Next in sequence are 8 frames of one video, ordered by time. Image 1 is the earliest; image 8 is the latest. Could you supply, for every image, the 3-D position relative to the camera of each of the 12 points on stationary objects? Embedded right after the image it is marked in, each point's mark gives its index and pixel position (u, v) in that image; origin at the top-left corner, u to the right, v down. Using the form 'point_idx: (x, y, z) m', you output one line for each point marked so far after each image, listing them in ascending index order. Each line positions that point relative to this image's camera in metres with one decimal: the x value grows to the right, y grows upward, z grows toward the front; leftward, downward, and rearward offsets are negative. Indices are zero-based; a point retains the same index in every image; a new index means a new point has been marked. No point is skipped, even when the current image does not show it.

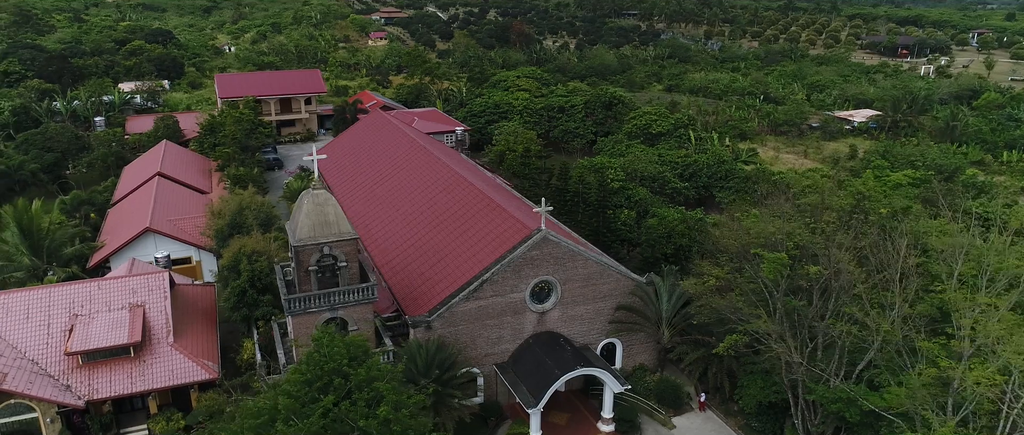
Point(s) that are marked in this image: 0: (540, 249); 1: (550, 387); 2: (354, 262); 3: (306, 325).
0: (+0.8, -0.8, +18.9) m
1: (+0.9, -4.2, +17.9) m
2: (-3.9, -1.1, +17.7) m
3: (-5.1, -2.6, +17.5) m
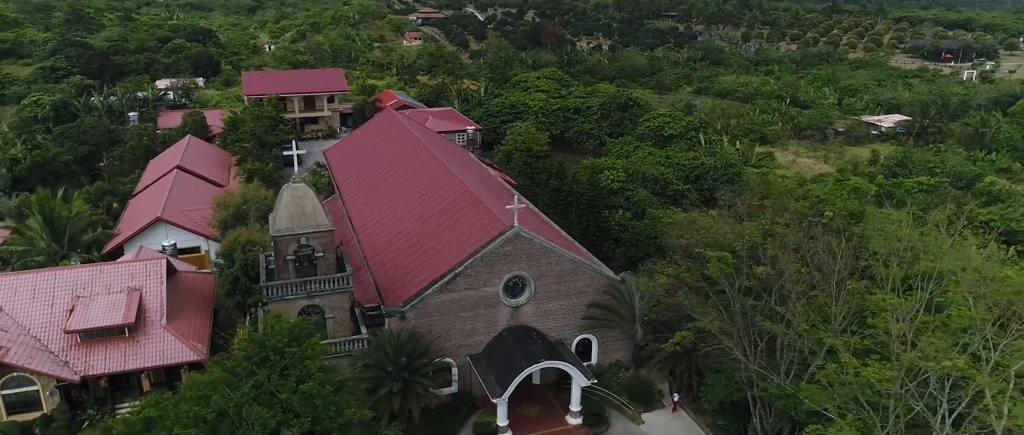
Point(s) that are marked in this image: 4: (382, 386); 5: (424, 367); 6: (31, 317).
0: (0.0, -0.7, +19.6) m
1: (+0.1, -4.1, +18.5) m
2: (-4.7, -0.9, +18.6) m
3: (-5.9, -2.4, +18.4) m
4: (-3.2, -4.2, +17.9) m
5: (-2.3, -3.9, +18.5) m
6: (-13.0, -2.7, +19.4) m
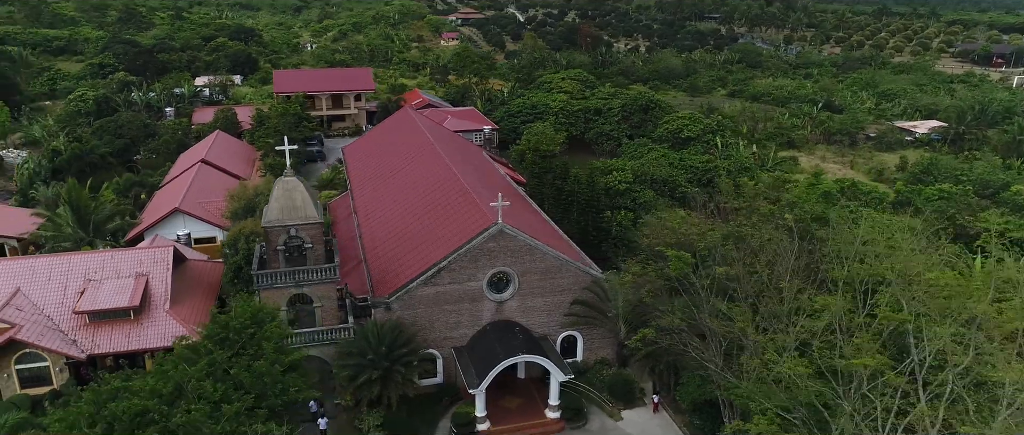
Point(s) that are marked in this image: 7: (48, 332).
0: (-0.4, -0.7, +20.1) m
1: (-0.5, -4.0, +19.0) m
2: (-5.2, -0.7, +19.4) m
3: (-6.5, -2.2, +19.3) m
4: (-3.9, -4.1, +18.7) m
5: (-2.8, -3.7, +19.2) m
6: (-13.5, -2.4, +20.7) m
7: (-12.9, -3.2, +19.9) m
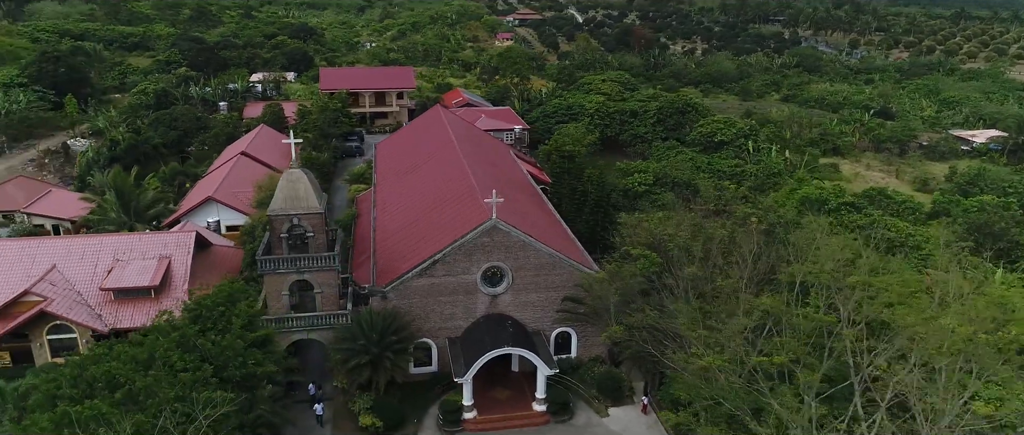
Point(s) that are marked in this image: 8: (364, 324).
0: (-0.6, -0.6, +20.7) m
1: (-0.9, -3.9, +19.7) m
2: (-5.5, -0.5, +20.5) m
3: (-6.8, -1.9, +20.5) m
4: (-4.3, -3.8, +19.6) m
5: (-3.2, -3.6, +20.0) m
6: (-13.7, -1.8, +22.4) m
7: (-13.2, -2.7, +21.6) m
8: (-4.1, -3.0, +19.8) m
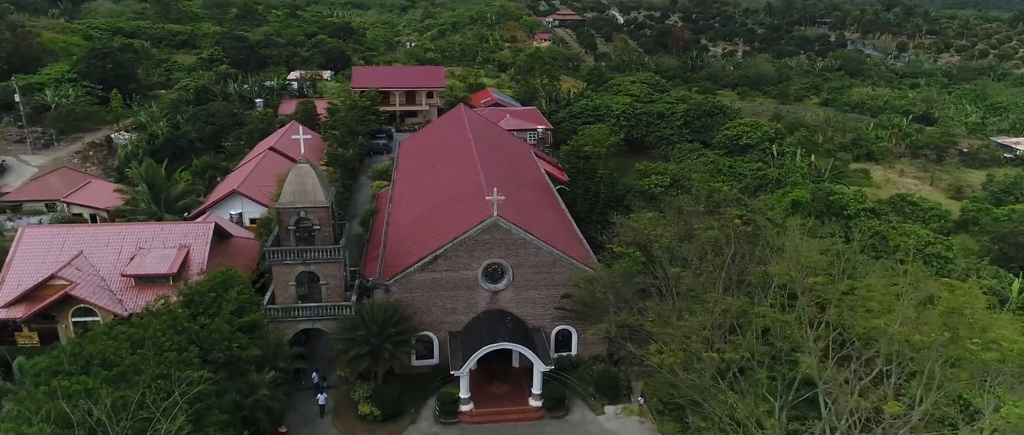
0: (-0.6, -0.5, +21.1) m
1: (-1.0, -3.8, +20.1) m
2: (-5.5, -0.3, +21.1) m
3: (-6.8, -1.7, +21.2) m
4: (-4.4, -3.7, +20.2) m
5: (-3.3, -3.4, +20.6) m
6: (-13.6, -1.5, +23.6) m
7: (-13.1, -2.3, +22.7) m
8: (-4.2, -2.8, +20.4) m
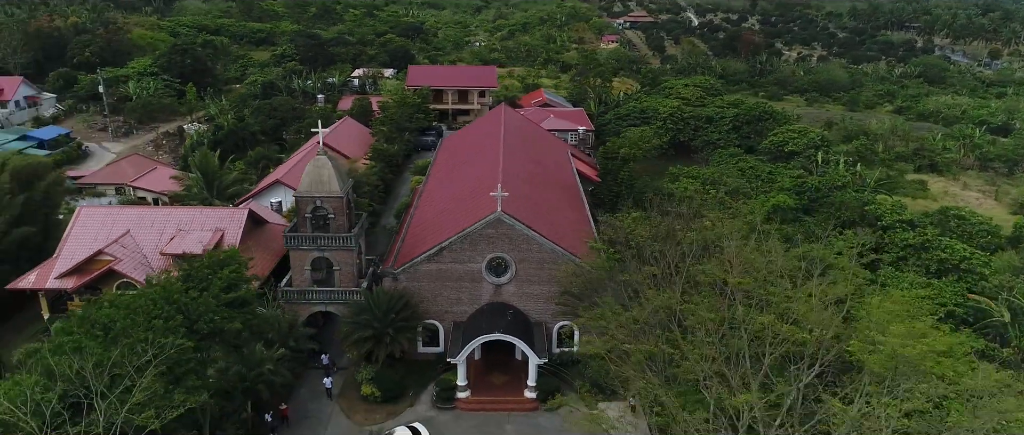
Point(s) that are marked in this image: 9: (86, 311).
0: (-0.5, -0.3, +21.8) m
1: (-1.2, -3.7, +20.9) m
2: (-5.3, +0.1, +22.4) m
3: (-6.7, -1.3, +22.6) m
4: (-4.5, -3.4, +21.3) m
5: (-3.4, -3.2, +21.6) m
6: (-13.2, -0.8, +25.6) m
7: (-12.9, -1.7, +24.7) m
8: (-4.2, -2.5, +21.5) m
9: (-8.7, -1.9, +14.7) m
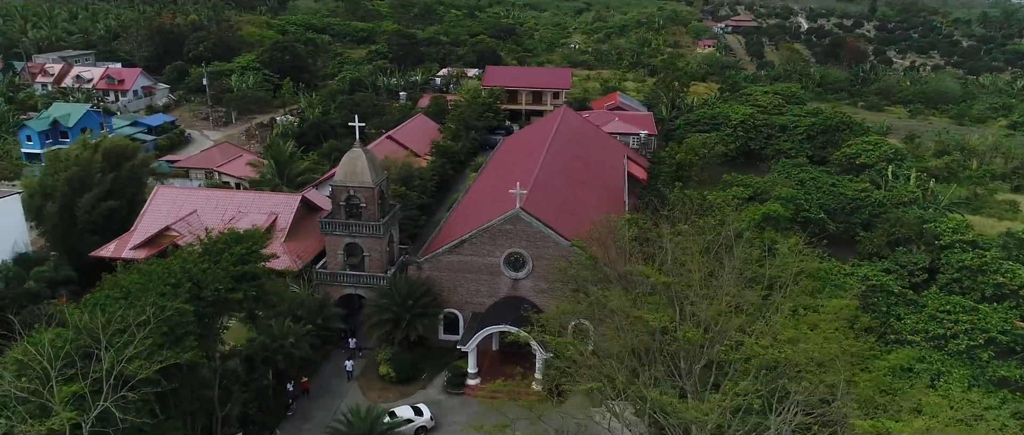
0: (0.0, -0.2, +22.6) m
1: (-0.9, -3.5, +21.8) m
2: (-4.6, +0.4, +23.8) m
3: (-6.0, -0.9, +24.2) m
4: (-4.1, -3.1, +22.7) m
5: (-3.0, -2.9, +22.8) m
6: (-12.0, -0.1, +28.2) m
7: (-11.9, -1.0, +27.2) m
8: (-3.8, -2.2, +22.8) m
9: (-9.2, -1.3, +16.7) m
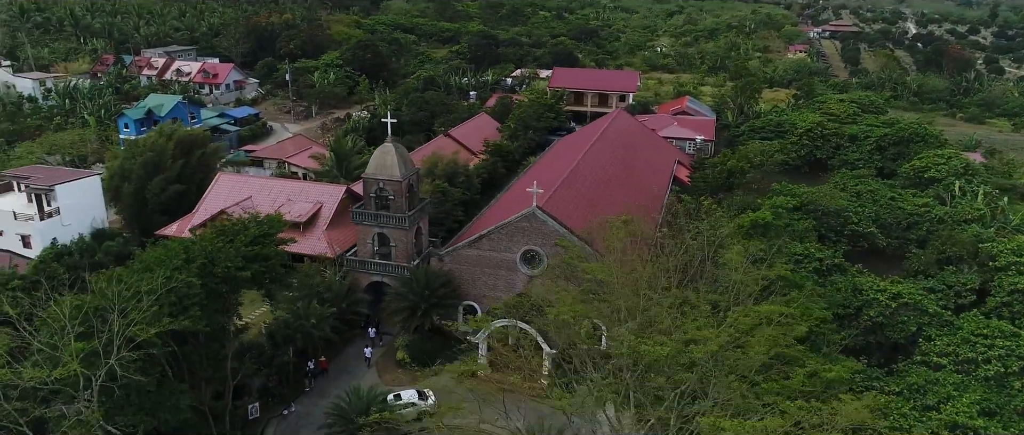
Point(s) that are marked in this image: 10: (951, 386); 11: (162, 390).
0: (+0.6, -0.2, +23.1) m
1: (-0.7, -3.4, +22.4) m
2: (-3.9, +0.7, +24.9) m
3: (-5.3, -0.5, +25.5) m
4: (-3.7, -2.8, +23.7) m
5: (-2.5, -2.7, +23.7) m
6: (-10.6, +0.5, +30.2) m
7: (-10.7, -0.4, +29.2) m
8: (-3.3, -2.0, +23.8) m
9: (-9.4, -0.8, +18.5) m
10: (+11.8, -4.5, +19.0) m
11: (-7.8, -3.8, +15.9) m
